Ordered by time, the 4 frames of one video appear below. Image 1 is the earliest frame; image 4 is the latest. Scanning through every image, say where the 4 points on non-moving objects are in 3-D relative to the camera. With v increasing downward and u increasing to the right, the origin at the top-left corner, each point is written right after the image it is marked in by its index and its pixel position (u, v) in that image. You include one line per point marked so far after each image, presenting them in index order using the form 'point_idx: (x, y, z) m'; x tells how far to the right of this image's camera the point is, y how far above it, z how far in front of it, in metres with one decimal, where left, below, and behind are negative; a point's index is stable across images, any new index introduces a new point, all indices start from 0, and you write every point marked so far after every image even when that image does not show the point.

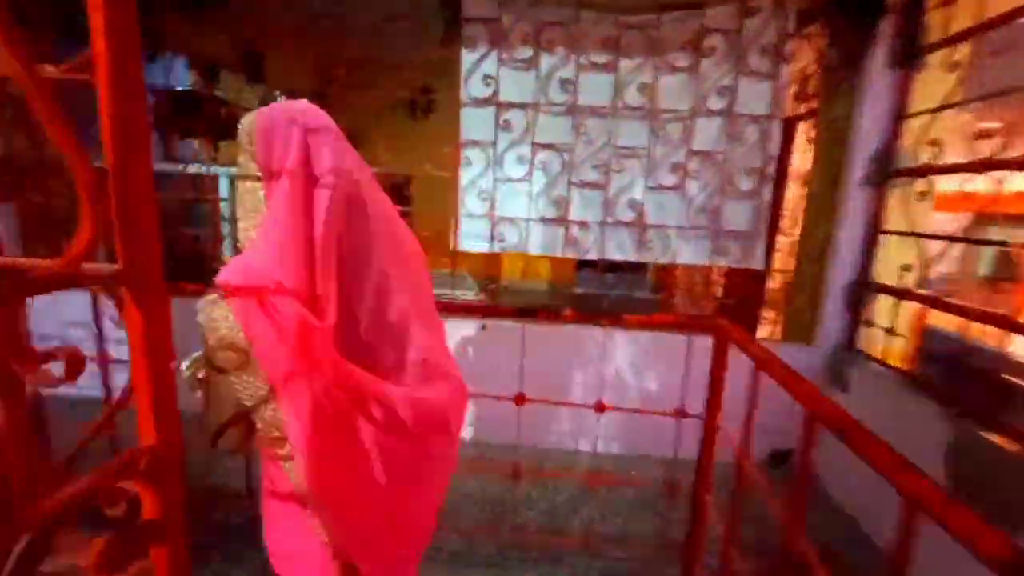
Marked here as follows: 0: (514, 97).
0: (0.0, +0.9, +2.2) m
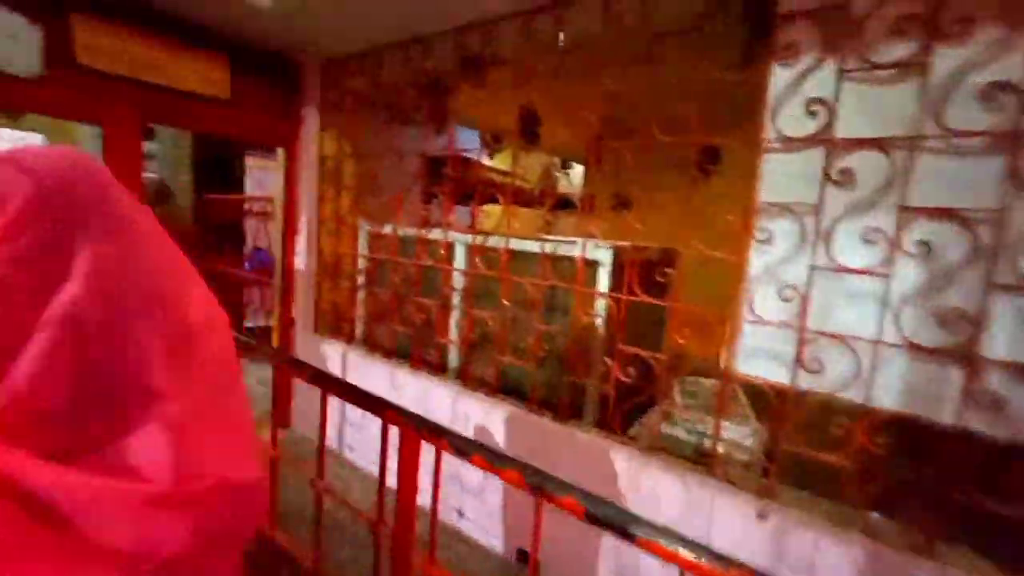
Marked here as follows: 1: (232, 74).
0: (+1.0, +0.4, +1.3) m
1: (-1.7, +1.3, +2.8) m
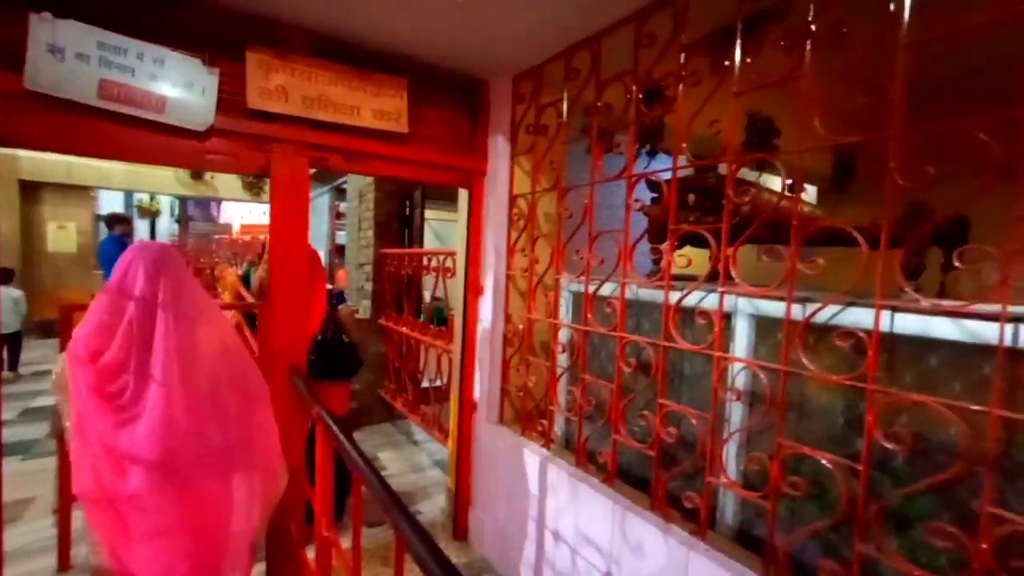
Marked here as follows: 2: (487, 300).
0: (+1.5, +0.2, 0.0) m
1: (-0.5, +0.9, +2.3) m
2: (-0.1, -0.1, +2.5) m
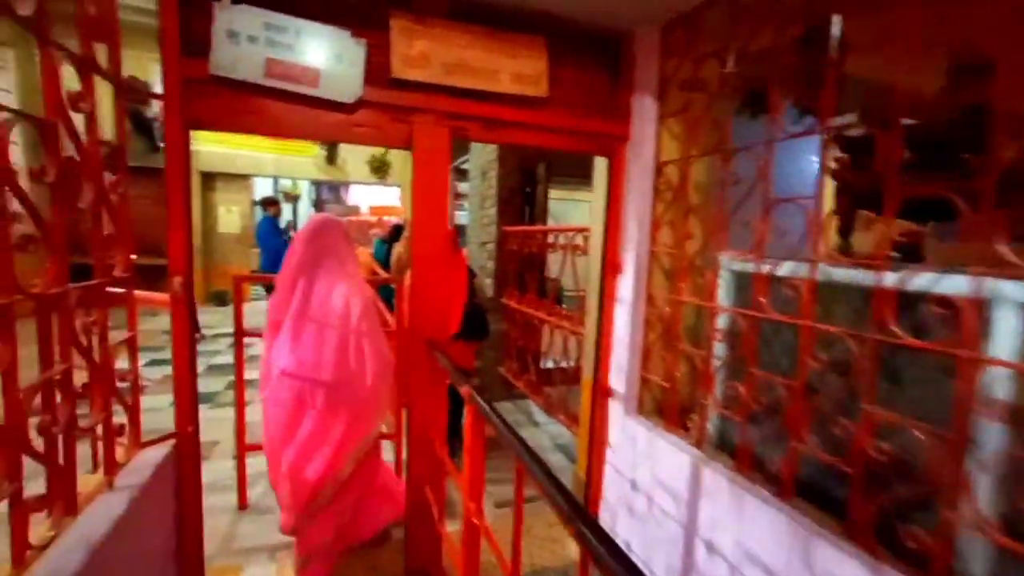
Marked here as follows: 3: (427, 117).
0: (+1.6, +0.2, -0.6) m
1: (+0.2, +1.0, +2.2) m
2: (+0.6, 0.0, +2.3) m
3: (-0.4, +0.7, +2.0) m
